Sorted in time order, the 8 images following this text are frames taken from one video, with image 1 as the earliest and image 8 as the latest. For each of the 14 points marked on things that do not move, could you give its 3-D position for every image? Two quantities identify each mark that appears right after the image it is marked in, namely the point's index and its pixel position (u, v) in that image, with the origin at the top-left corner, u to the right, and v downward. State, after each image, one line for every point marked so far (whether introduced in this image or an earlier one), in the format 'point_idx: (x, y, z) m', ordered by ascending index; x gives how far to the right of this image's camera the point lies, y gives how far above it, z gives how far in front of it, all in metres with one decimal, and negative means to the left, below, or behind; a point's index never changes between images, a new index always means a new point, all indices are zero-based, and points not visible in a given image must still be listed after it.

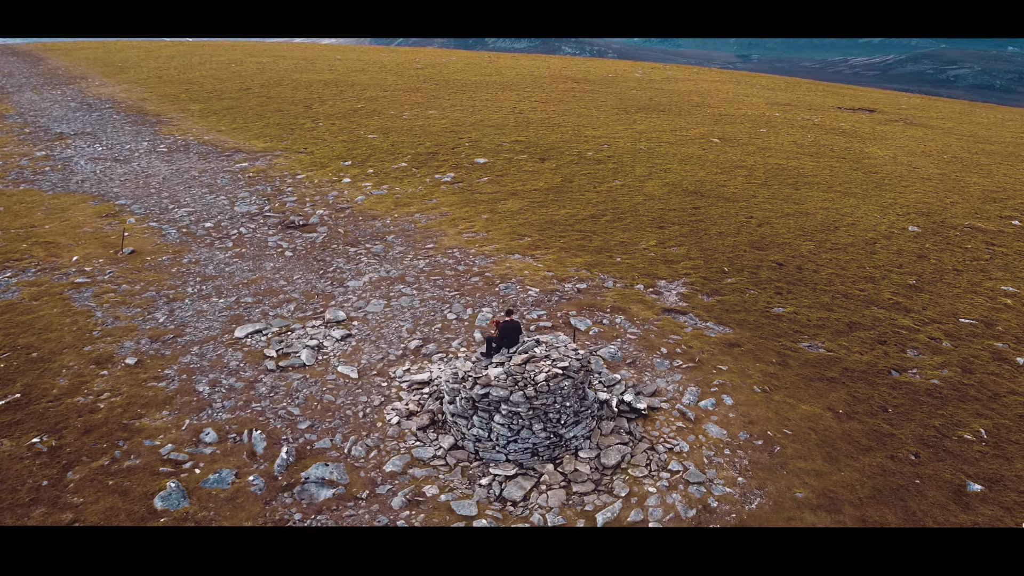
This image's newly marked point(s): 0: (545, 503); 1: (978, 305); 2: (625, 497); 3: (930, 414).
0: (+0.4, -2.3, +9.0) m
1: (+8.4, -0.3, +14.6) m
2: (+1.3, -2.3, +9.1) m
3: (+5.6, -1.7, +11.0) m
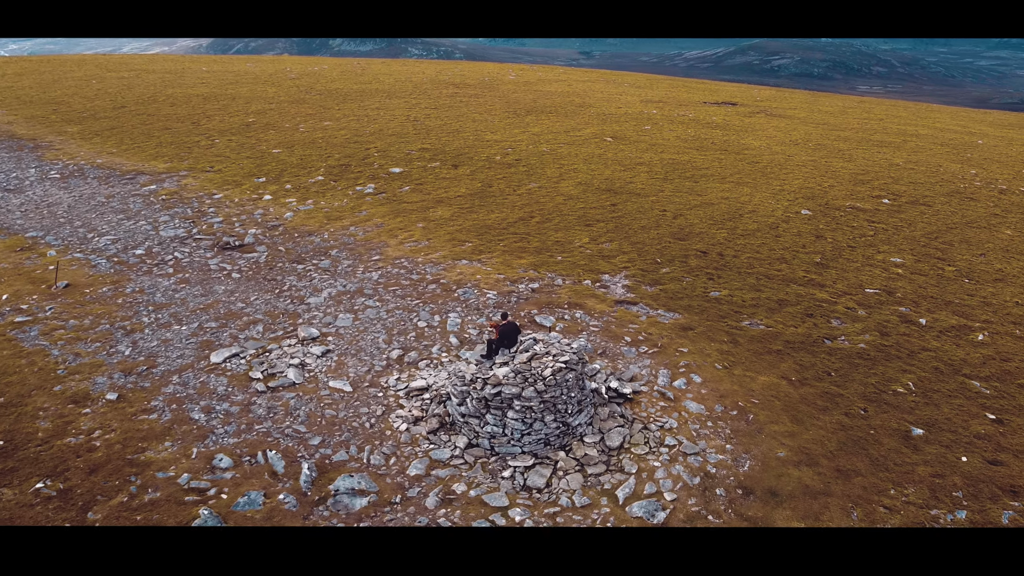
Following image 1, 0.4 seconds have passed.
0: (+0.7, -2.3, +9.7) m
1: (+7.4, +0.2, +16.6) m
2: (+1.5, -2.2, +10.0) m
3: (+5.5, -1.3, +12.6) m
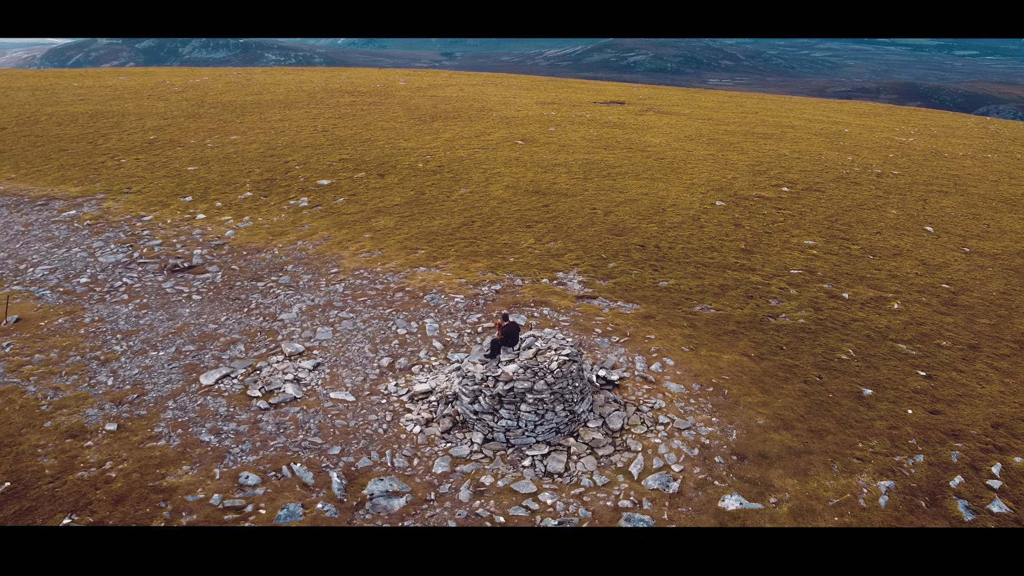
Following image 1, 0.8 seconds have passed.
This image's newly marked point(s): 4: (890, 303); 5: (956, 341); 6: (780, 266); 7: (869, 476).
0: (+1.0, -2.3, +10.6) m
1: (+6.4, +0.7, +18.4) m
2: (+1.8, -2.2, +11.0) m
3: (+5.2, -1.0, +14.1) m
4: (+7.6, -0.3, +16.2) m
5: (+8.0, -0.9, +14.7) m
6: (+5.9, +0.5, +17.8) m
7: (+4.7, -2.4, +10.6) m
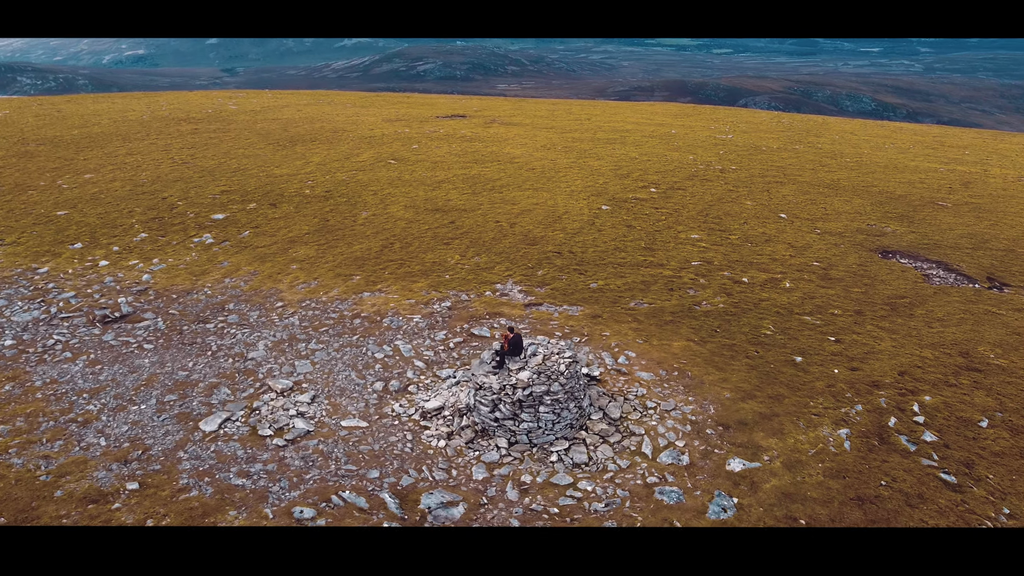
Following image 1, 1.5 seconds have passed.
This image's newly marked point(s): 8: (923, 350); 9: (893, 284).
0: (+1.4, -2.4, +11.9) m
1: (+4.6, +0.9, +20.7) m
2: (+2.0, -2.2, +12.4) m
3: (+4.5, -0.7, +16.2) m
4: (+6.3, +0.1, +18.9) m
5: (+7.1, -0.4, +17.5) m
6: (+4.2, +0.7, +20.0) m
7: (+5.0, -2.2, +12.7) m
8: (+7.9, -1.2, +15.6) m
9: (+9.0, +0.1, +19.1) m
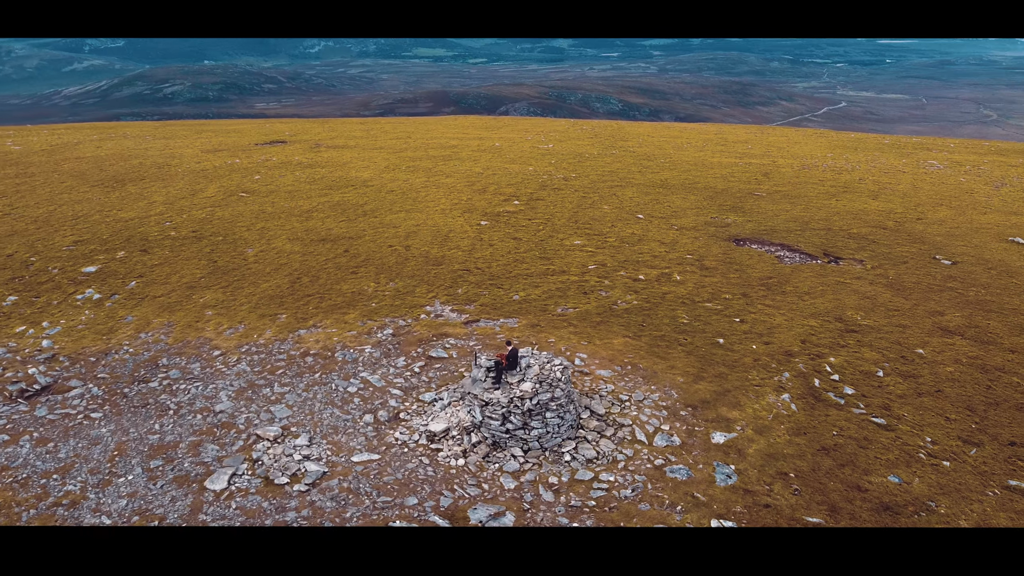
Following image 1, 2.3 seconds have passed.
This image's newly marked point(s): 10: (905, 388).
0: (+1.6, -2.5, +13.1) m
1: (+2.0, +0.9, +22.4) m
2: (+2.0, -2.3, +13.8) m
3: (+3.3, -0.7, +18.1) m
4: (+4.1, +0.3, +21.1) m
5: (+5.4, -0.1, +20.0) m
6: (+1.8, +0.6, +21.7) m
7: (+4.8, -1.9, +14.9) m
8: (+6.7, -0.7, +18.4) m
9: (+6.7, +0.6, +22.1) m
10: (+7.4, -1.9, +15.3) m
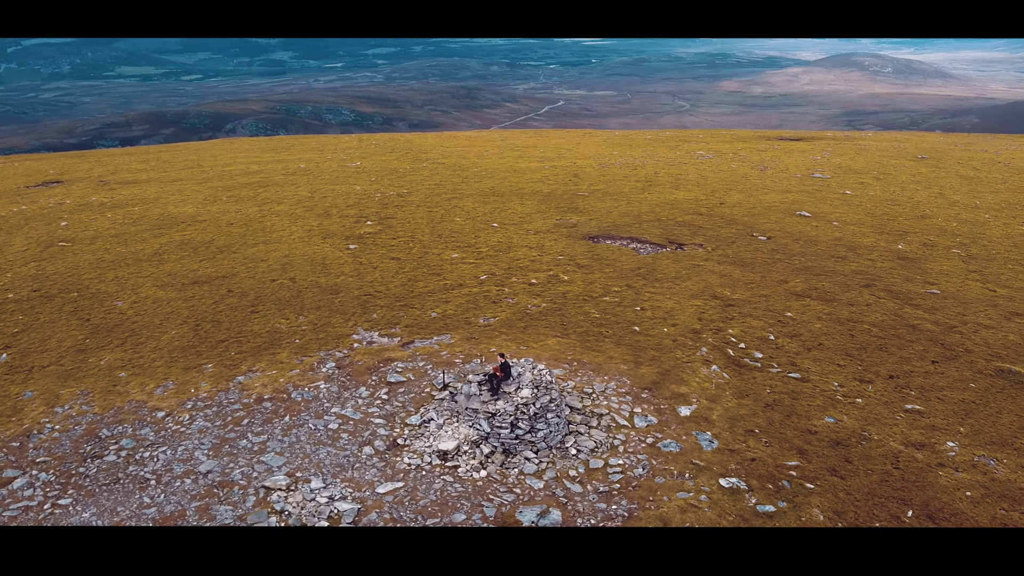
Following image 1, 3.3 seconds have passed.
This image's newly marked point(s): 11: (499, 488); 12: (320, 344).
0: (+1.6, -2.6, +14.4) m
1: (-1.2, +0.6, +23.4) m
2: (+1.8, -2.3, +15.2) m
3: (+1.5, -0.7, +19.7) m
4: (+1.3, +0.3, +22.9) m
5: (+2.9, +0.1, +22.1) m
6: (-1.2, +0.3, +22.7) m
7: (+4.0, -1.6, +17.1) m
8: (+4.6, -0.3, +21.0) m
9: (+3.4, +0.9, +24.5) m
10: (+6.4, -1.3, +18.3) m
11: (-0.2, -3.2, +13.0) m
12: (-4.3, -1.2, +18.1) m
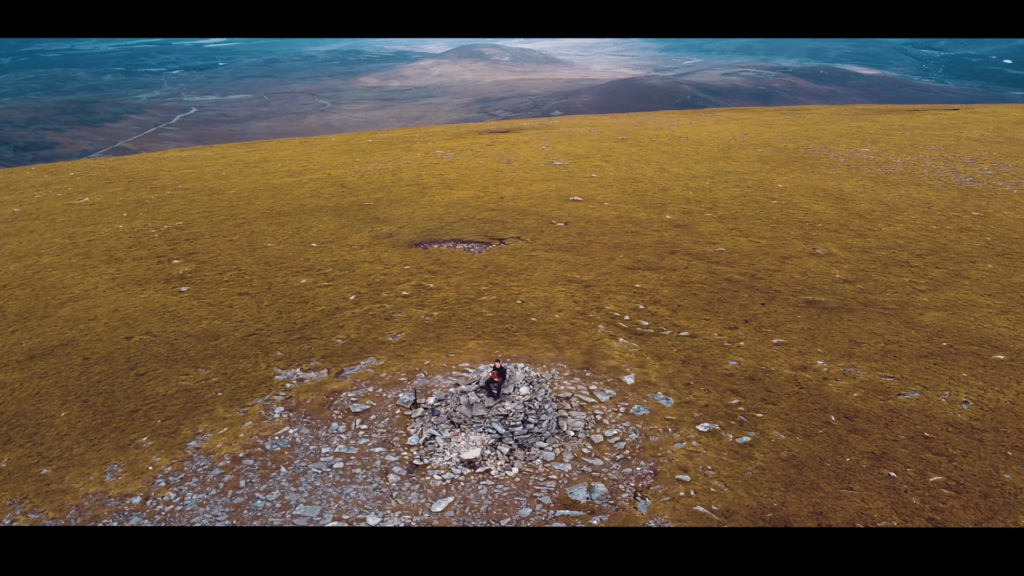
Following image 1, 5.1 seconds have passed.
0: (+1.4, -2.5, +16.2) m
1: (-5.2, -0.1, +23.3) m
2: (+1.2, -2.2, +17.0) m
3: (-1.1, -0.8, +21.0) m
4: (-2.6, +0.1, +23.8) m
5: (-0.9, +0.1, +23.7) m
6: (-4.8, -0.3, +22.7) m
7: (+2.4, -1.3, +19.6) m
8: (+1.2, 0.0, +23.4) m
9: (-1.5, +0.9, +26.1) m
10: (+4.0, -0.6, +21.6) m
11: (+0.4, -3.3, +14.2) m
12: (-5.6, -2.2, +17.3) m
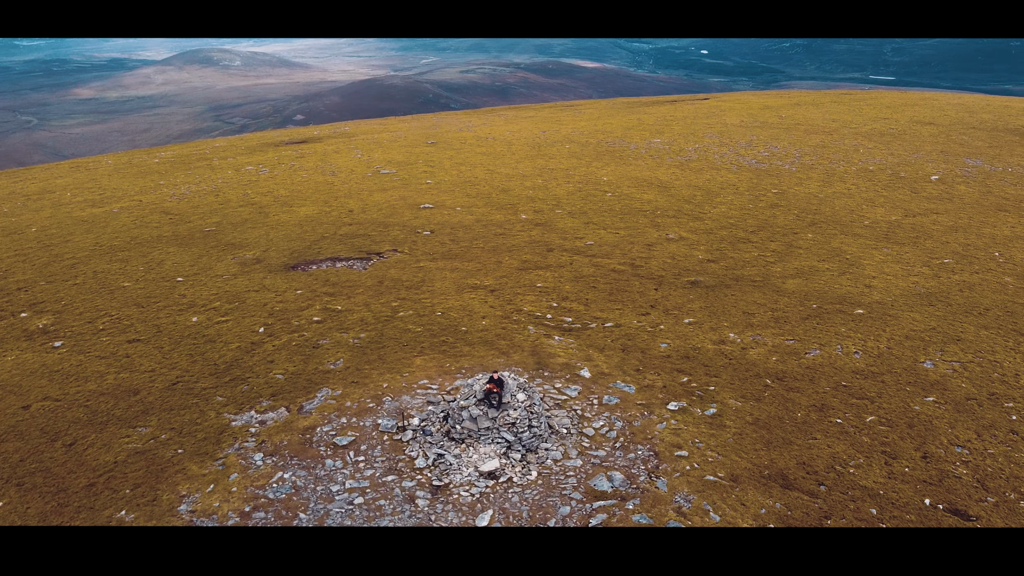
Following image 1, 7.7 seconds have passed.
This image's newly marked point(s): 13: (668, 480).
0: (+1.1, -2.6, +17.1) m
1: (-7.5, -1.0, +22.0) m
2: (+0.6, -2.3, +17.8) m
3: (-2.9, -1.2, +20.9) m
4: (-5.2, -0.6, +23.1) m
5: (-3.5, -0.4, +23.6) m
6: (-6.9, -1.2, +21.5) m
7: (+0.9, -1.3, +20.6) m
8: (-1.4, -0.2, +23.9) m
9: (-4.8, +0.3, +25.7) m
10: (+1.8, -0.5, +23.0) m
11: (+0.8, -3.5, +14.9) m
12: (-5.9, -3.1, +16.1) m
13: (+2.8, -3.5, +14.9) m
